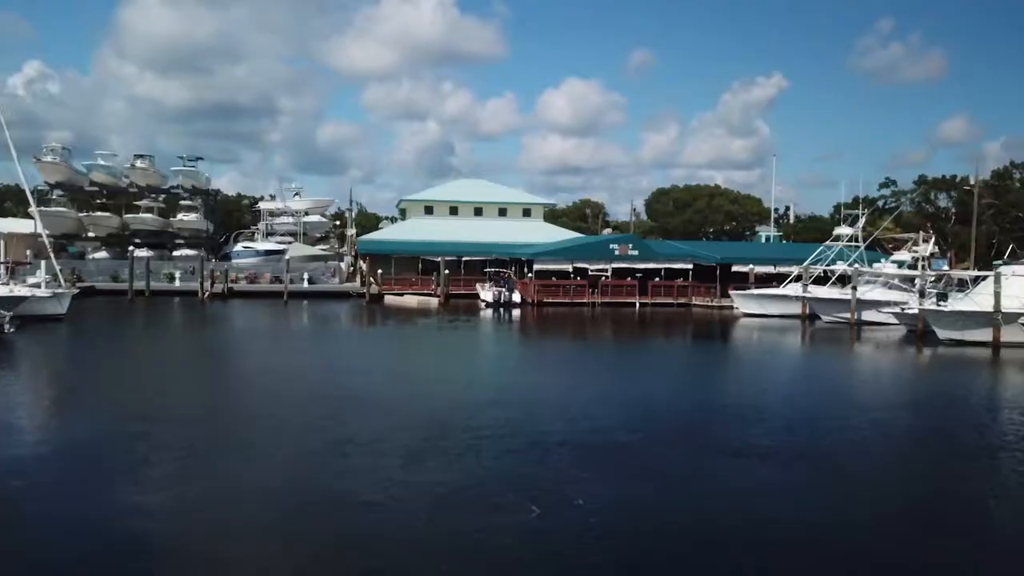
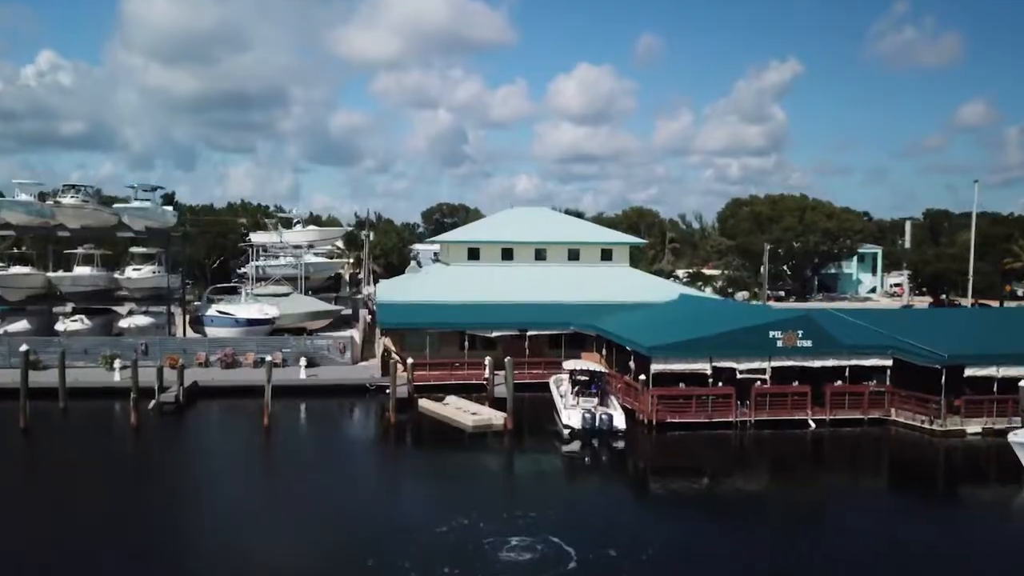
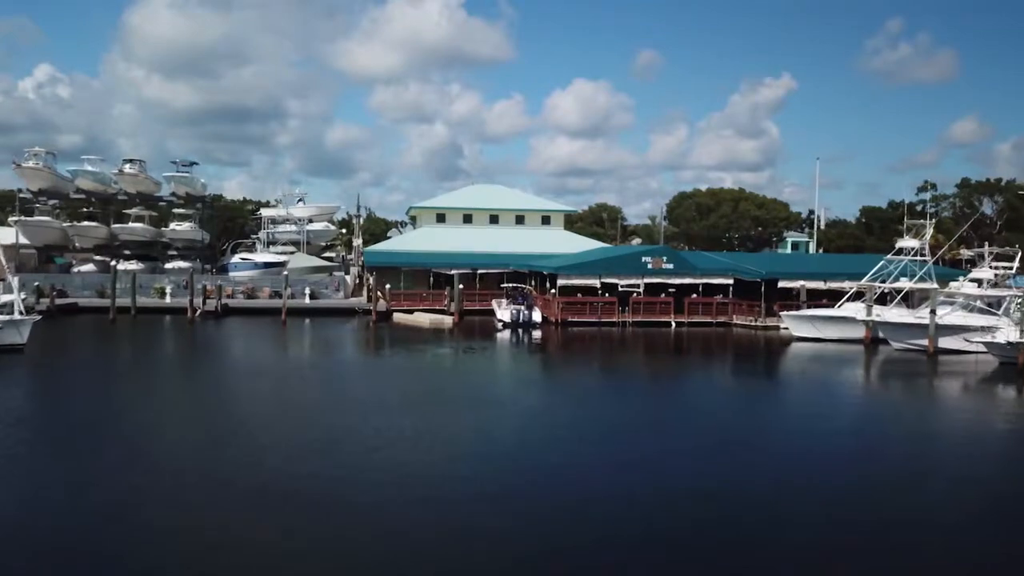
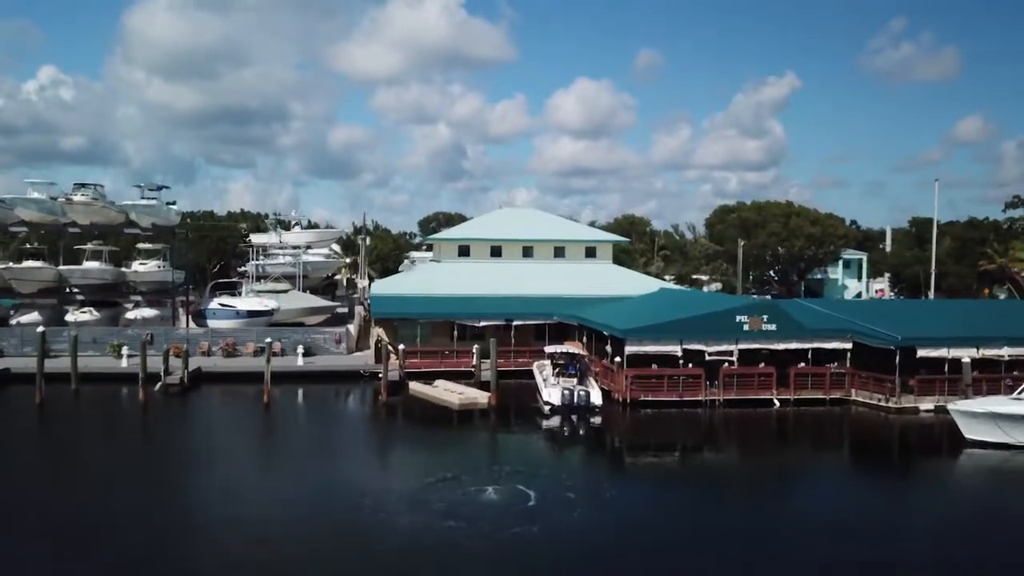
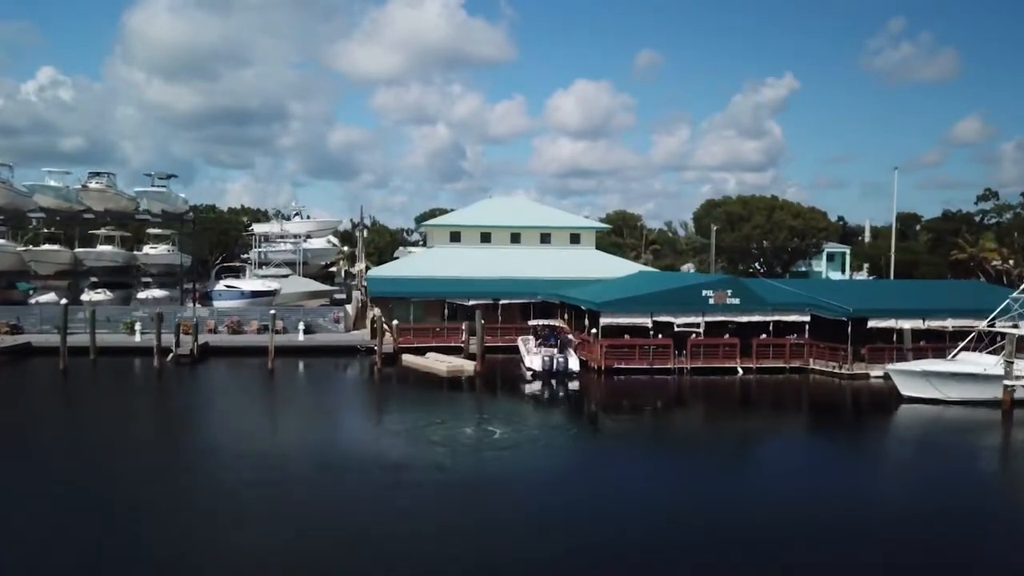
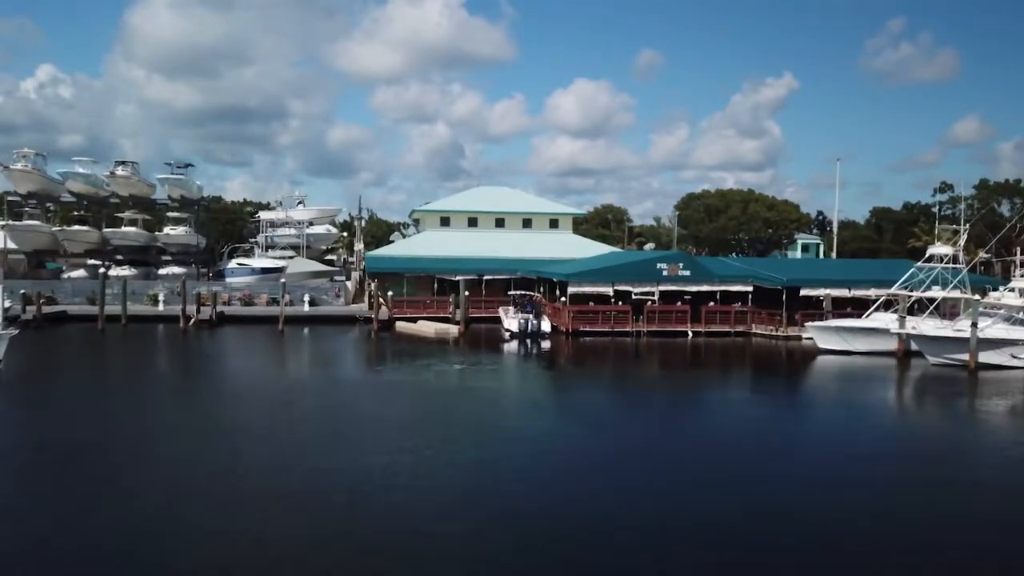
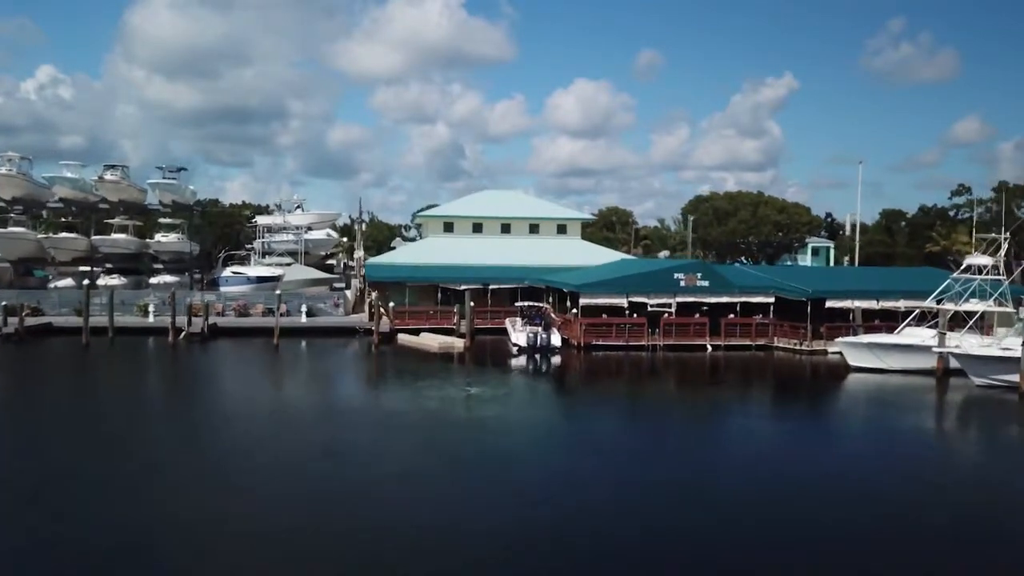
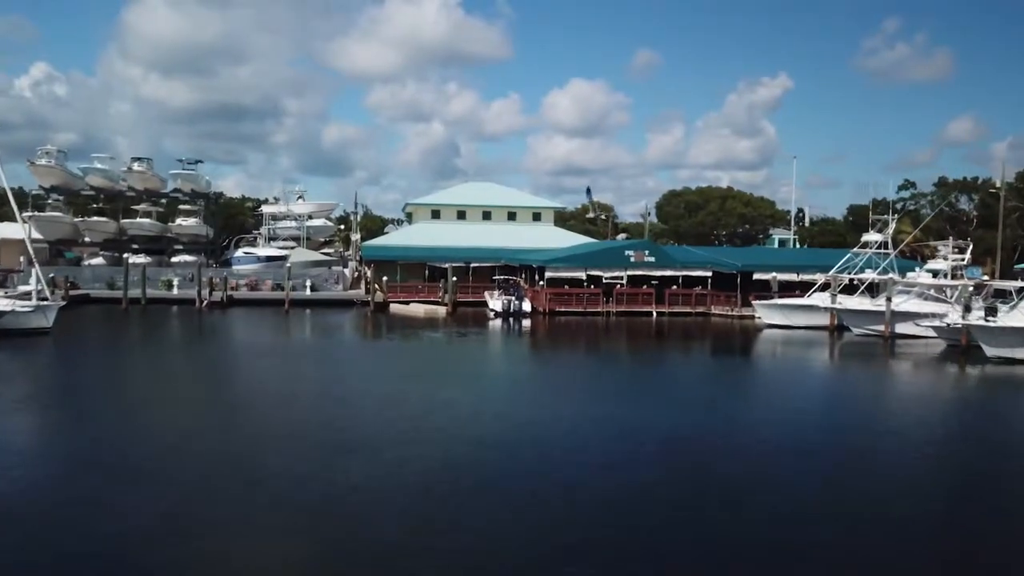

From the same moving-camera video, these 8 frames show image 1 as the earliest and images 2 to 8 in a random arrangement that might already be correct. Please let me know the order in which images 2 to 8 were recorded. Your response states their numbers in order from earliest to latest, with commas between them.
8, 3, 6, 7, 5, 4, 2
